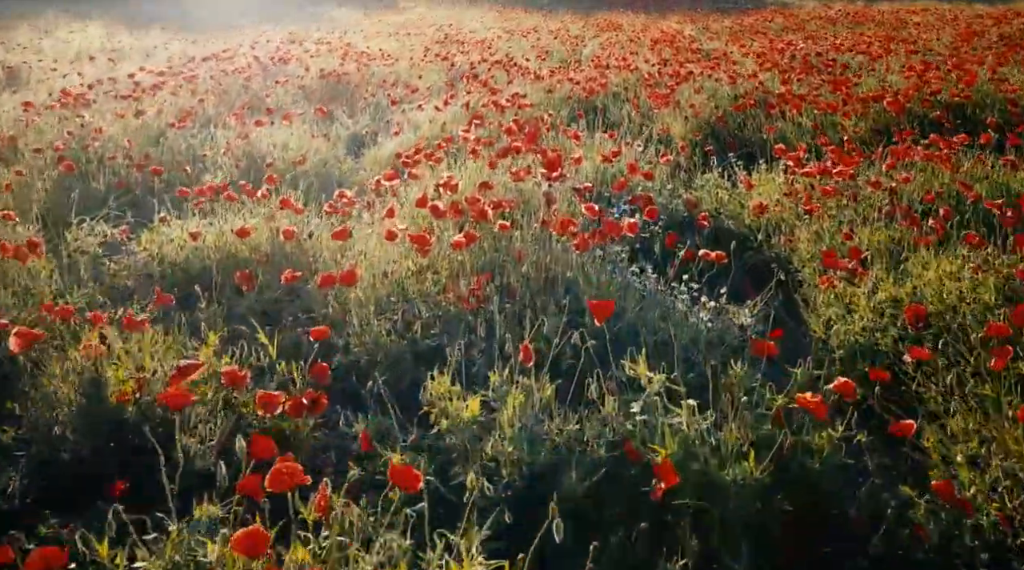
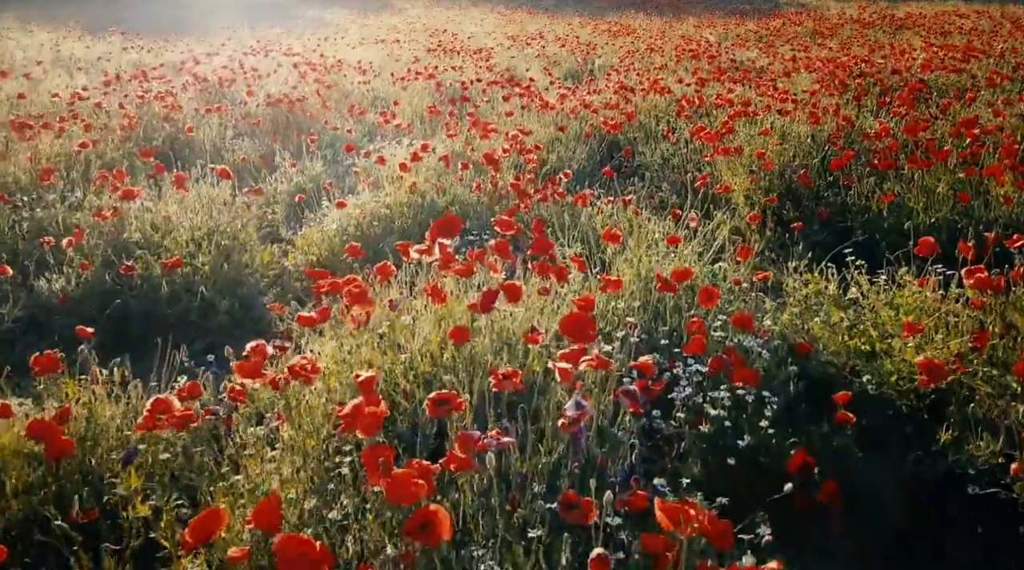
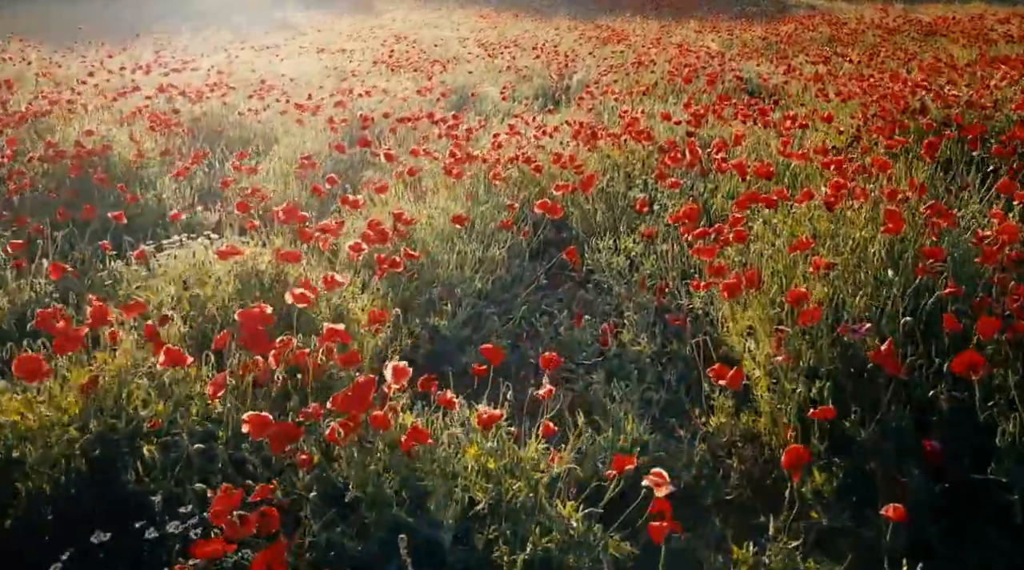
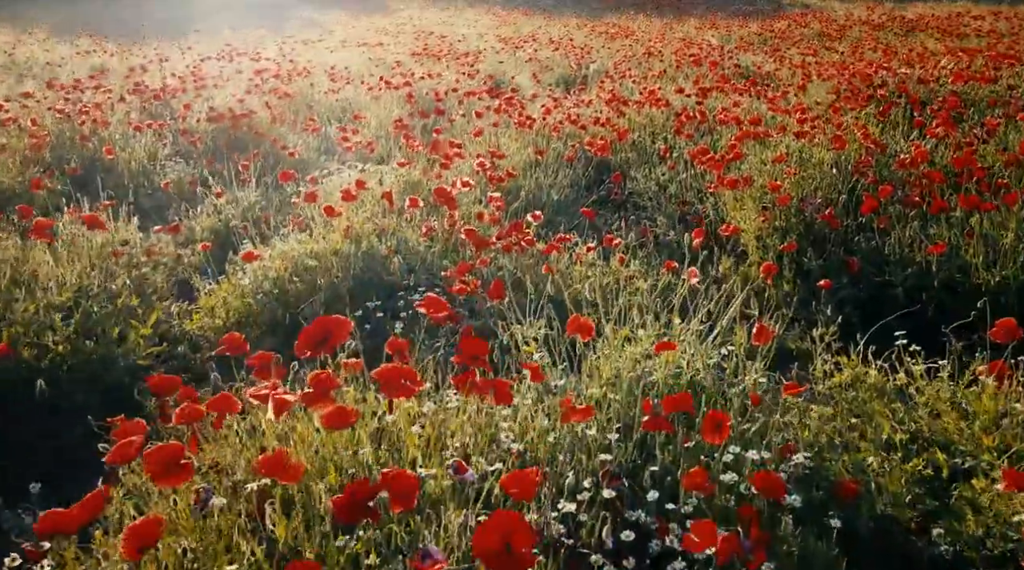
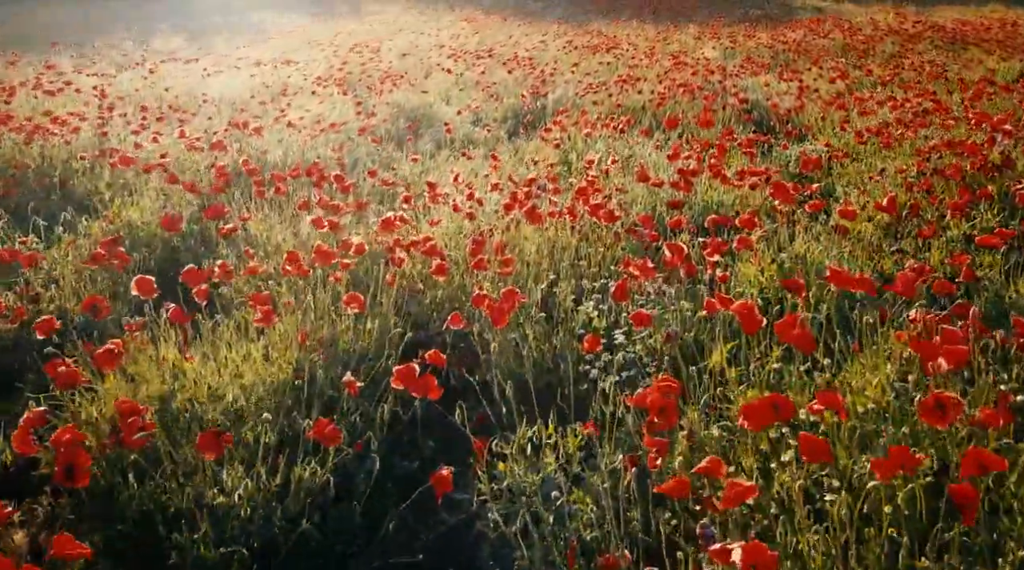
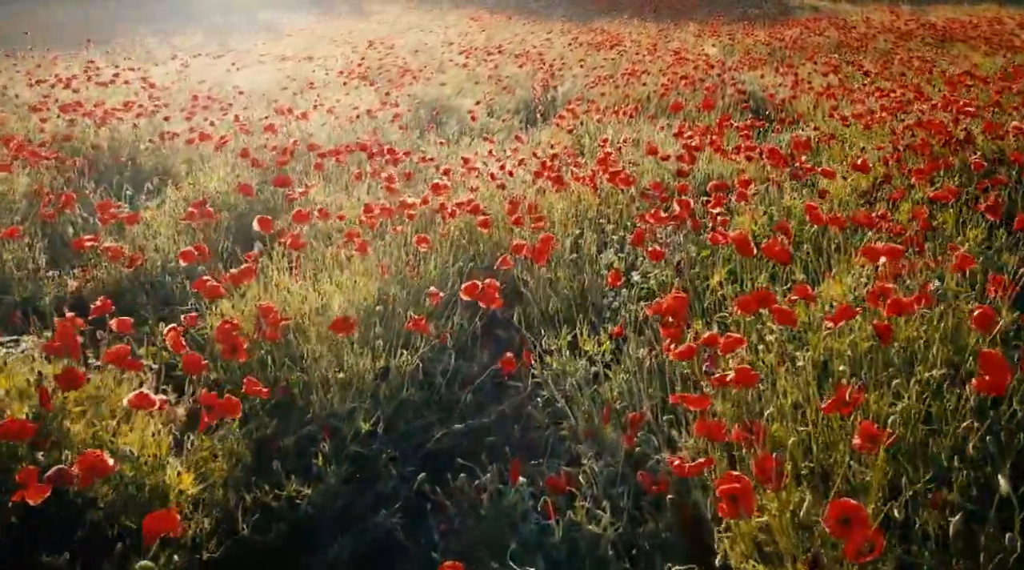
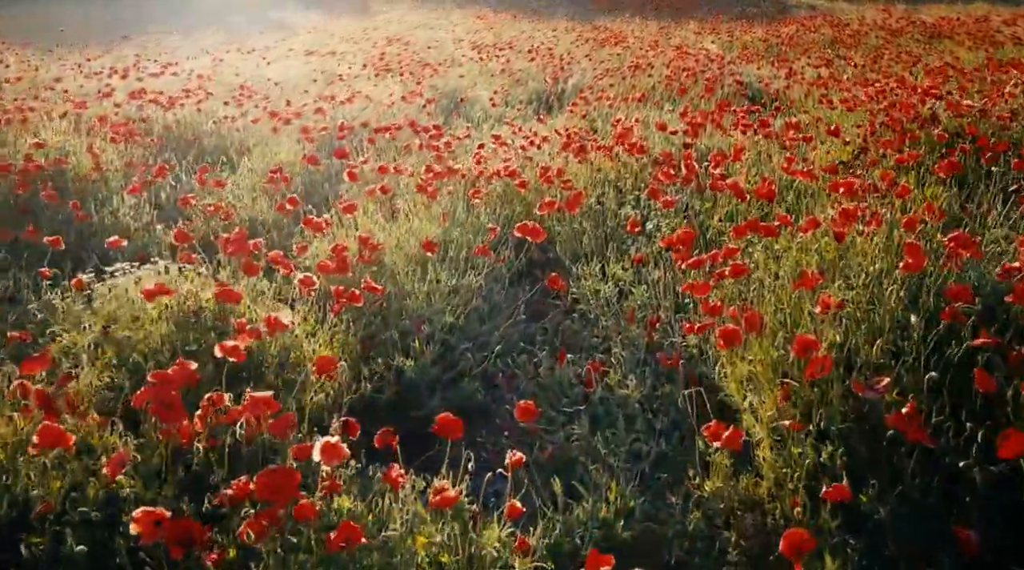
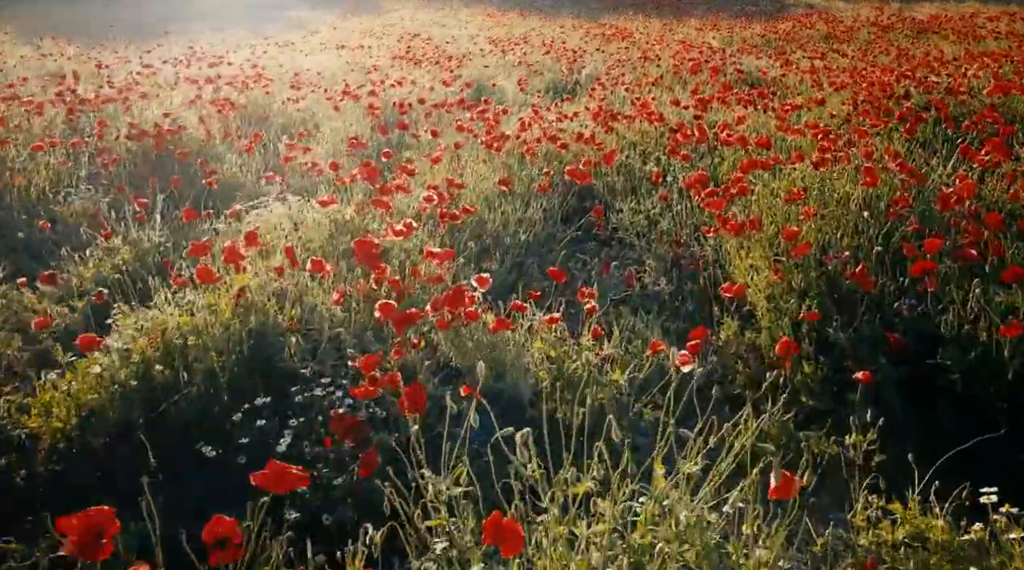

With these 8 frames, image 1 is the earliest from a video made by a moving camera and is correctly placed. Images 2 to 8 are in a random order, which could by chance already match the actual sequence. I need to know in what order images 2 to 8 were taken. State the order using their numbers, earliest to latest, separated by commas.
2, 4, 8, 3, 7, 6, 5
